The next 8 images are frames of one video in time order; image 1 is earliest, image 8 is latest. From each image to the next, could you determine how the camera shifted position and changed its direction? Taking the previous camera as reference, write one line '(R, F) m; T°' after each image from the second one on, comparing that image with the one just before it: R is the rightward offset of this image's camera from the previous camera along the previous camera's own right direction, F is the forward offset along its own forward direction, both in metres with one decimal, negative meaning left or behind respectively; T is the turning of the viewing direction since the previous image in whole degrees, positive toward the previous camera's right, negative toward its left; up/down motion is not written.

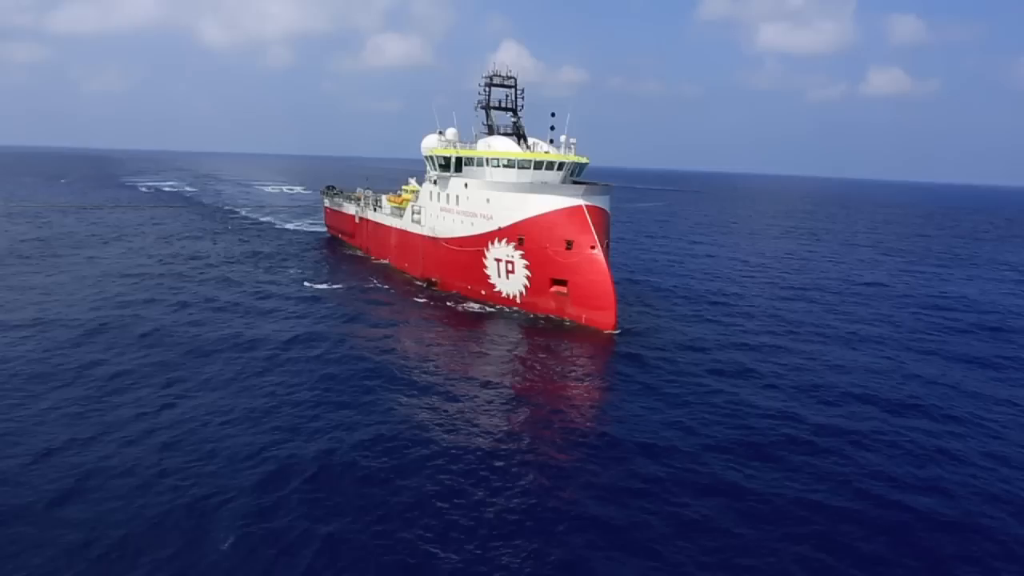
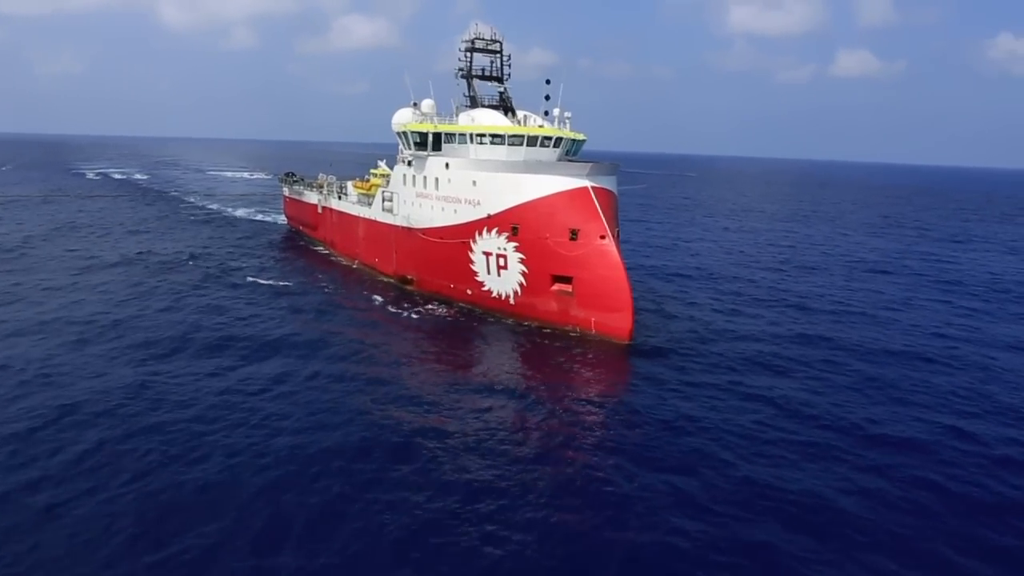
(-0.7, +4.5) m; +2°
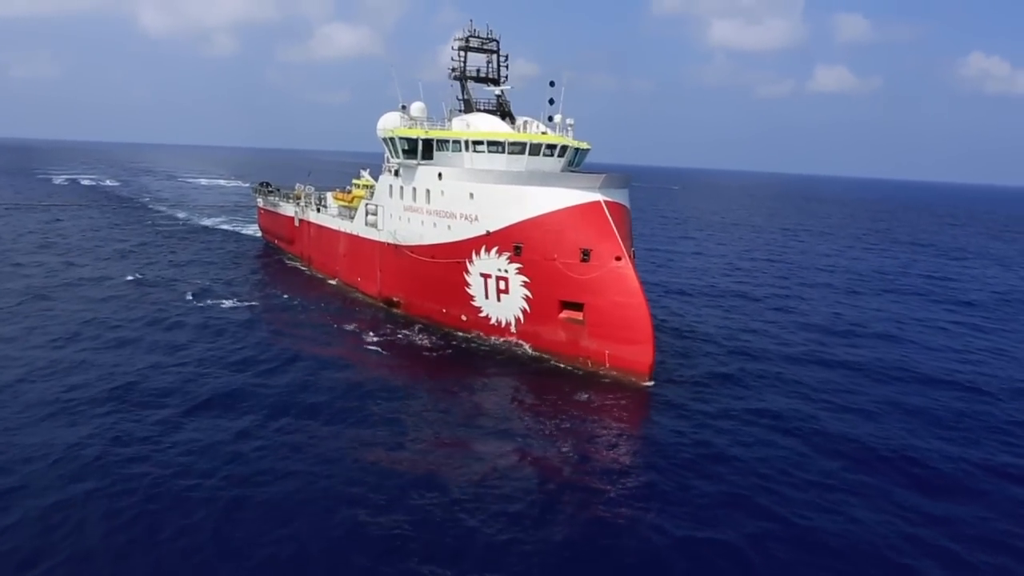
(-0.7, +2.9) m; +2°
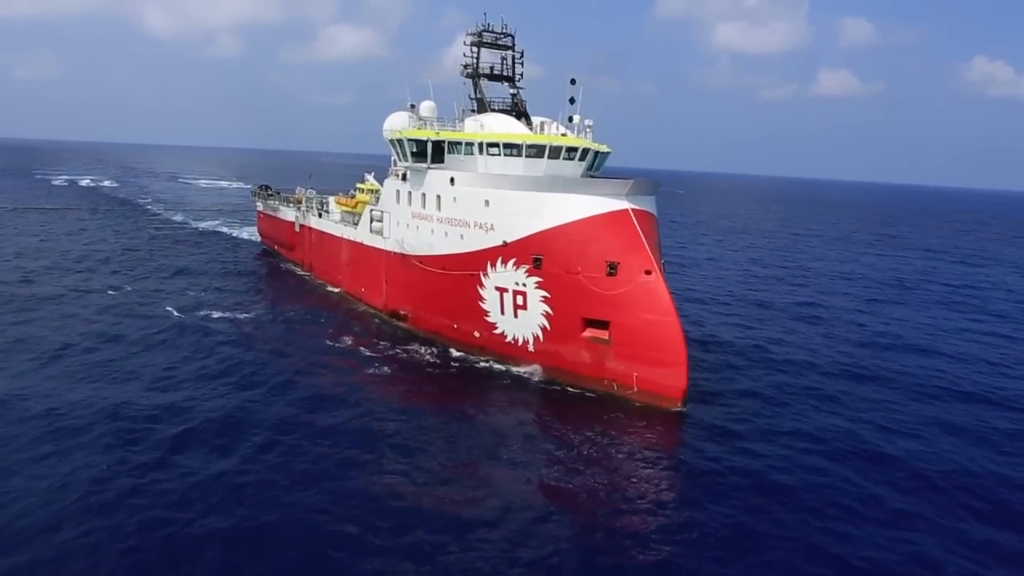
(-0.5, +1.8) m; 0°
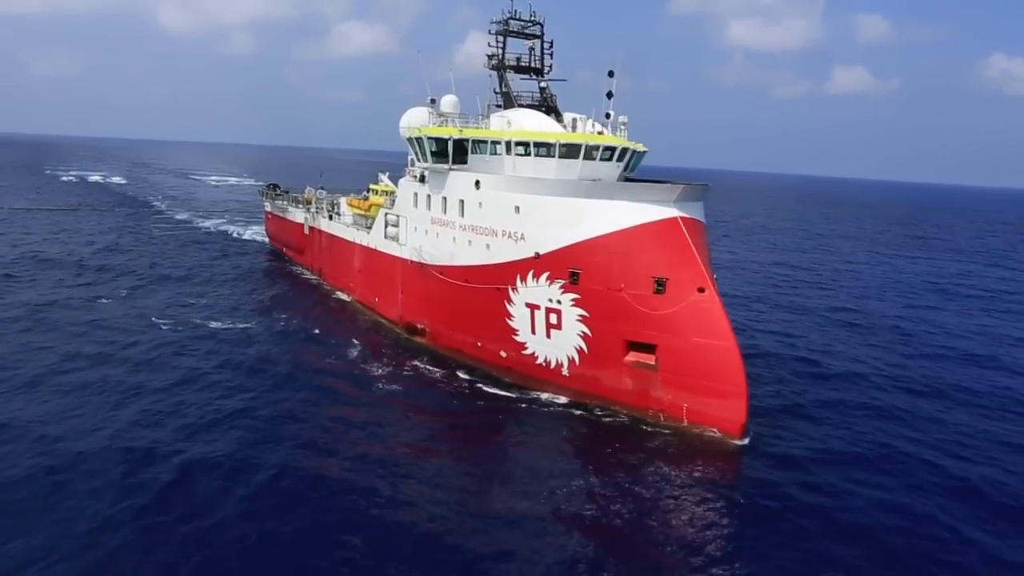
(-0.6, +2.1) m; -1°
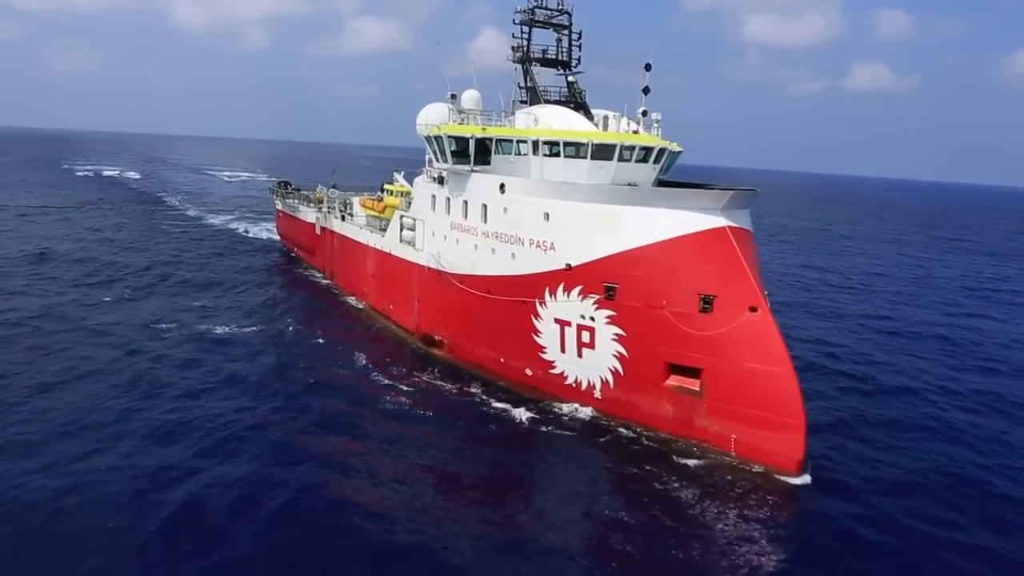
(-0.4, +1.6) m; -1°
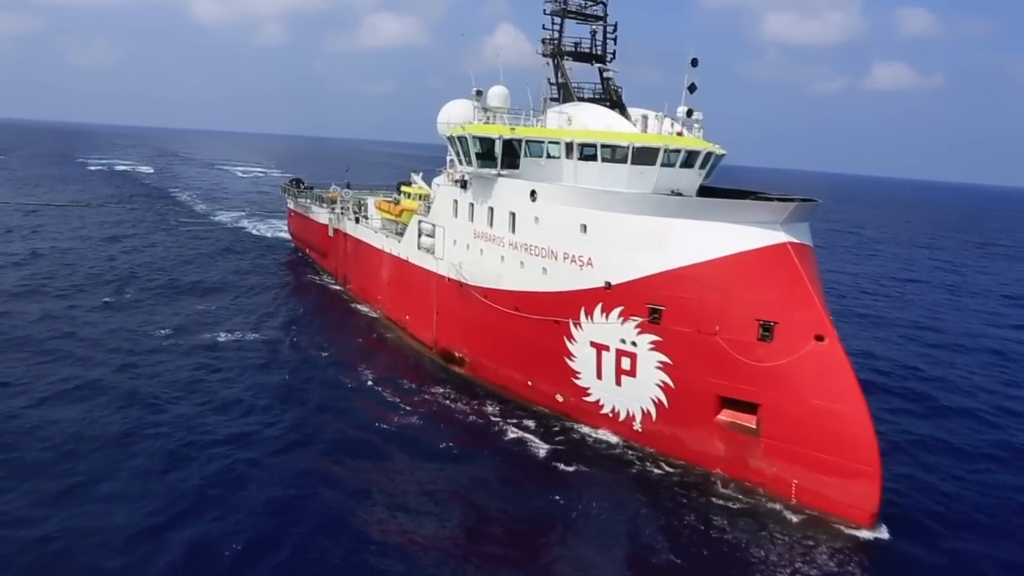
(-0.4, +1.7) m; -1°
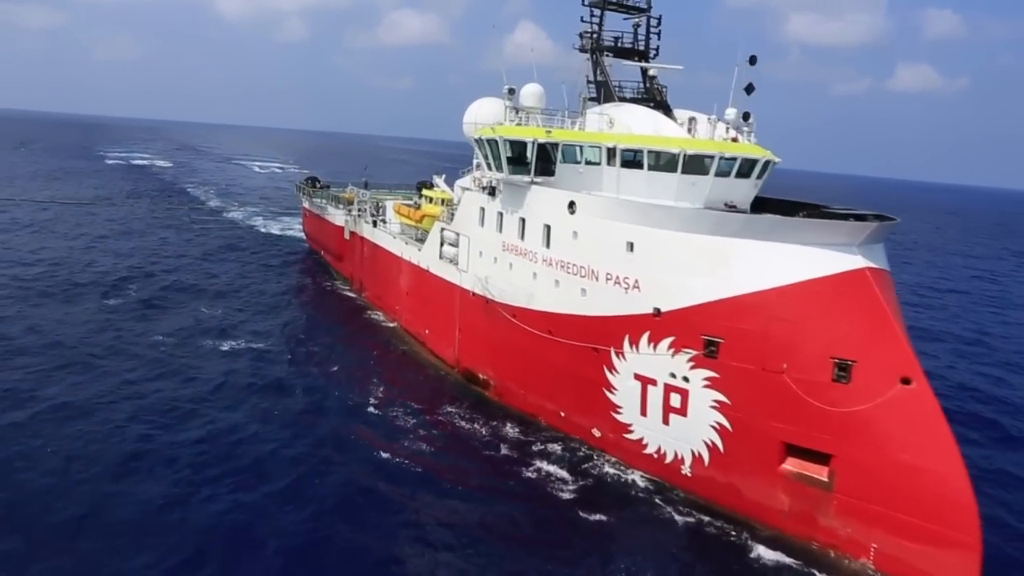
(-0.4, +1.6) m; -1°
